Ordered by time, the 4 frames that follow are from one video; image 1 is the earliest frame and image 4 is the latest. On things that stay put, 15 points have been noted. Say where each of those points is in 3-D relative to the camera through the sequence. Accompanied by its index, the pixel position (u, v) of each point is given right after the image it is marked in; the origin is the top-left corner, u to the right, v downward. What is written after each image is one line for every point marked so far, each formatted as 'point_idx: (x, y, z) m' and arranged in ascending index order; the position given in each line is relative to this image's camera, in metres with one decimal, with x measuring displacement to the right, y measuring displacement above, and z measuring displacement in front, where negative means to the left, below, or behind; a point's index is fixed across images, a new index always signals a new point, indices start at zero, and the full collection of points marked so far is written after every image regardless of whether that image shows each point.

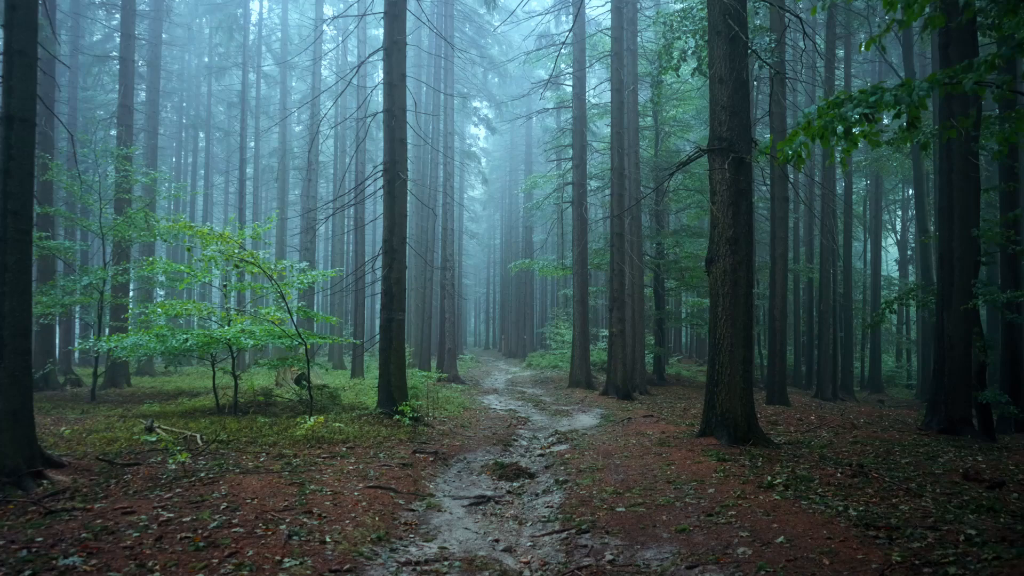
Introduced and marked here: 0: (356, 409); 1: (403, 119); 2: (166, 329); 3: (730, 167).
0: (-3.0, -2.3, +10.7) m
1: (-1.9, +3.0, +9.9) m
2: (-6.7, -0.8, +10.9) m
3: (+3.0, +1.7, +7.7) m
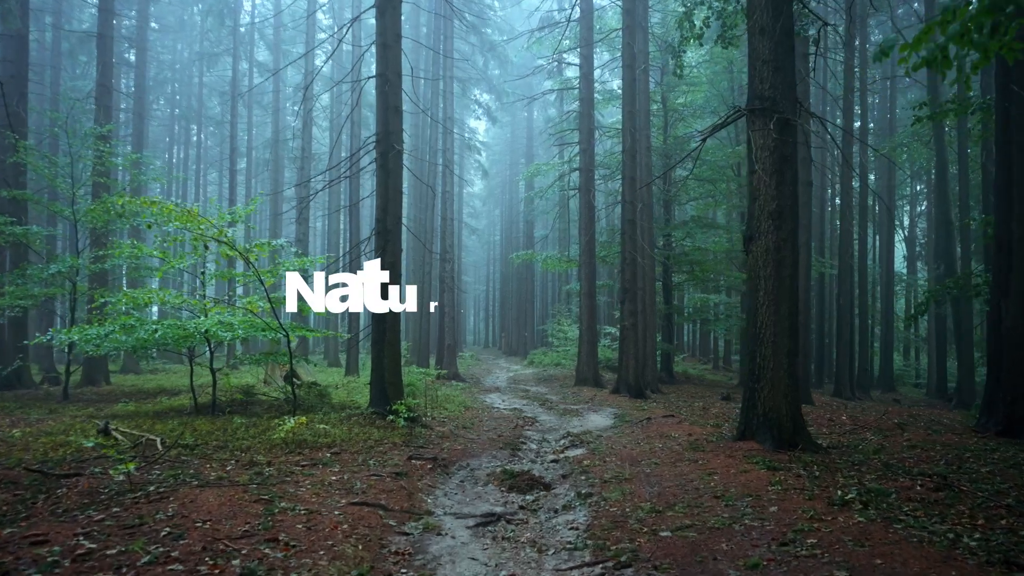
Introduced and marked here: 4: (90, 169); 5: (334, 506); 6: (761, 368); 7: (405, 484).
0: (-2.8, -2.1, +9.7) m
1: (-1.8, +3.2, +8.9) m
2: (-6.6, -0.5, +9.8) m
3: (+3.1, +1.9, +6.7) m
4: (-11.4, +3.2, +15.2) m
5: (-1.5, -1.8, +4.7) m
6: (+3.0, -1.0, +6.8) m
7: (-1.1, -1.9, +5.6) m
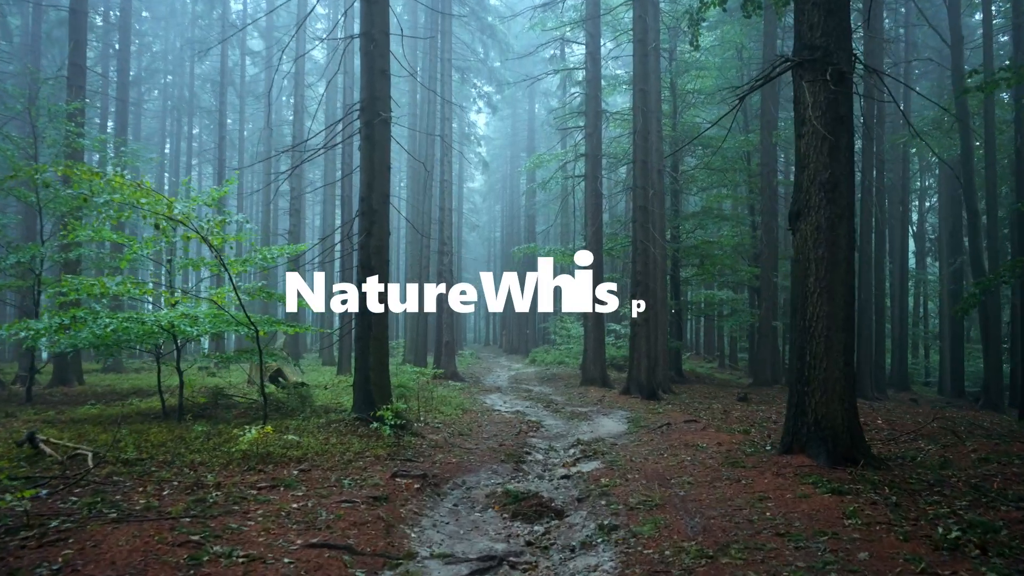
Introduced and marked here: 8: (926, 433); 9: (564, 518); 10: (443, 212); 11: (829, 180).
0: (-2.8, -1.9, +8.6) m
1: (-1.8, +3.4, +7.8) m
2: (-6.6, -0.4, +8.8) m
3: (+3.2, +2.1, +5.6) m
4: (-11.4, +3.4, +14.2) m
5: (-1.4, -1.7, +3.6) m
6: (+3.0, -0.8, +5.7) m
7: (-1.0, -1.8, +4.5) m
8: (+6.5, -2.3, +8.8) m
9: (+0.4, -1.9, +4.8) m
10: (-2.4, +2.7, +19.9) m
11: (+3.2, +1.1, +5.7) m
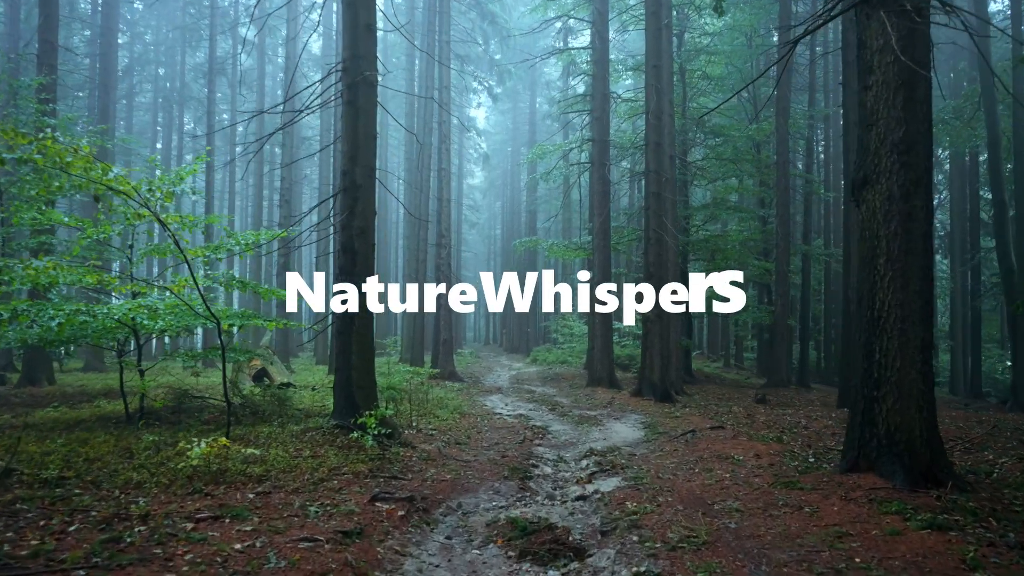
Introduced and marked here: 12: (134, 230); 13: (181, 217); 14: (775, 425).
0: (-2.7, -1.8, +7.6) m
1: (-1.7, +3.5, +6.8) m
2: (-6.5, -0.2, +7.7) m
3: (+3.2, +2.2, +4.6) m
4: (-11.3, +3.6, +13.1) m
5: (-1.4, -1.5, +2.6) m
6: (+3.1, -0.7, +4.7) m
7: (-1.0, -1.7, +3.5) m
8: (+6.5, -2.1, +7.8) m
9: (+0.5, -1.8, +3.8) m
10: (-2.4, +2.8, +18.9) m
11: (+3.2, +1.2, +4.7) m
12: (-6.0, +0.9, +9.2) m
13: (-4.9, +1.0, +8.5) m
14: (+4.3, -2.3, +9.3) m
